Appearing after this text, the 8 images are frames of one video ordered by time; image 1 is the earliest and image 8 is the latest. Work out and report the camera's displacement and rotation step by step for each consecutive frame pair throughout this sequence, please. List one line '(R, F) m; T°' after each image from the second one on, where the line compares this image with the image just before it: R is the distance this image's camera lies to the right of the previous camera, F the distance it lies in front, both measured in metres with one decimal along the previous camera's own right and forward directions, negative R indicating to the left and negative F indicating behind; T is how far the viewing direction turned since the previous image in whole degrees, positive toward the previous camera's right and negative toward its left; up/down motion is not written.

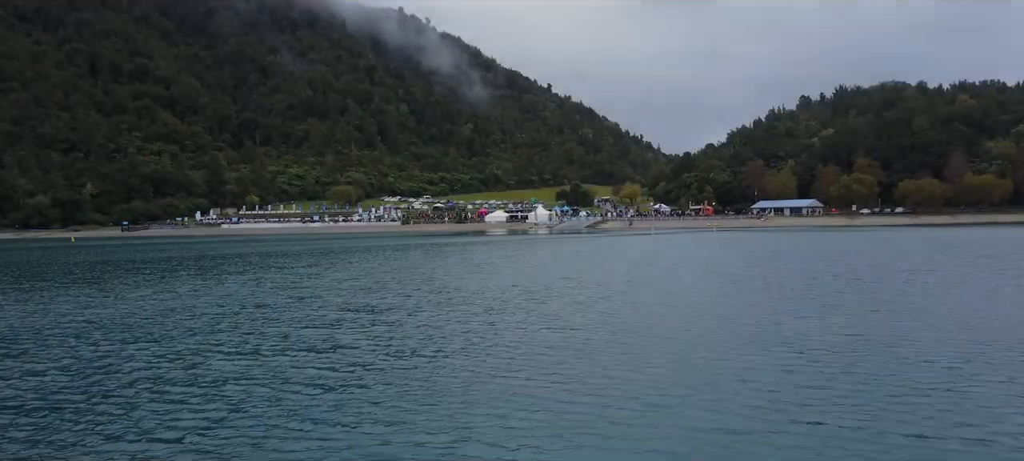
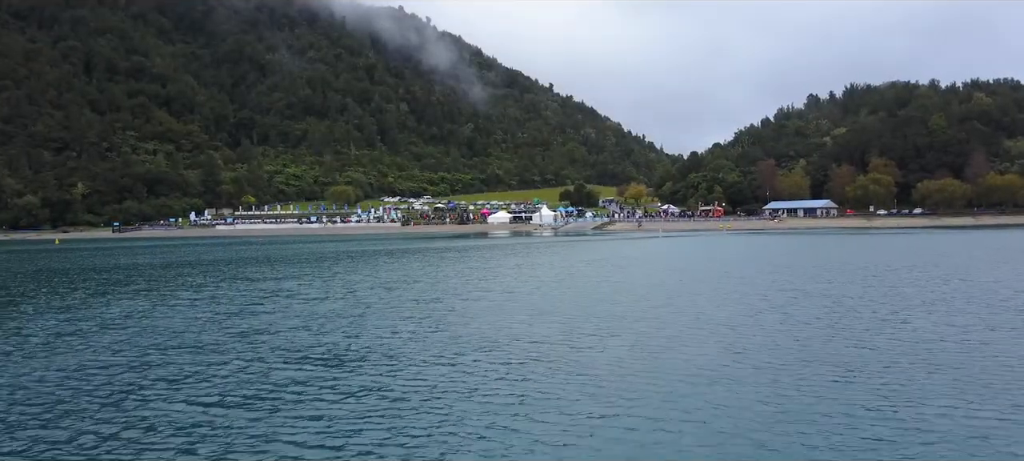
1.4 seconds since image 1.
(-0.4, +3.7) m; 0°
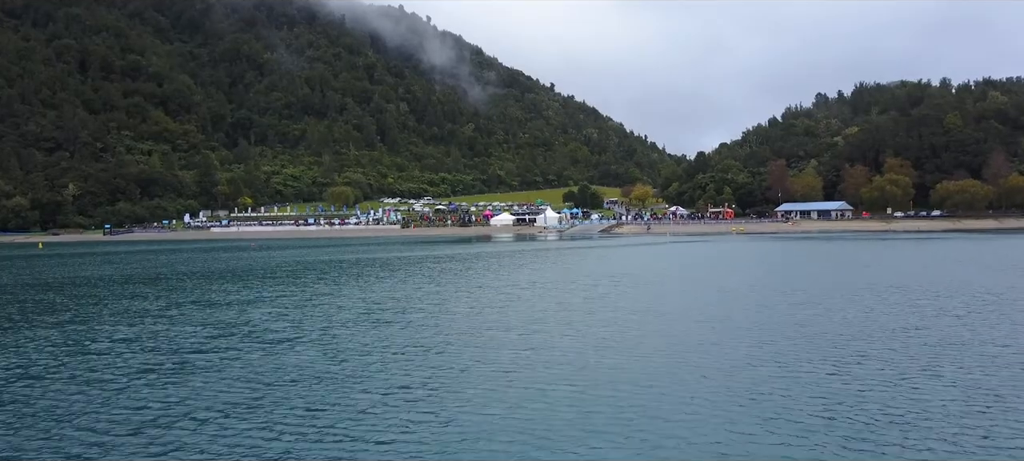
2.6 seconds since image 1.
(-0.5, +3.4) m; 0°
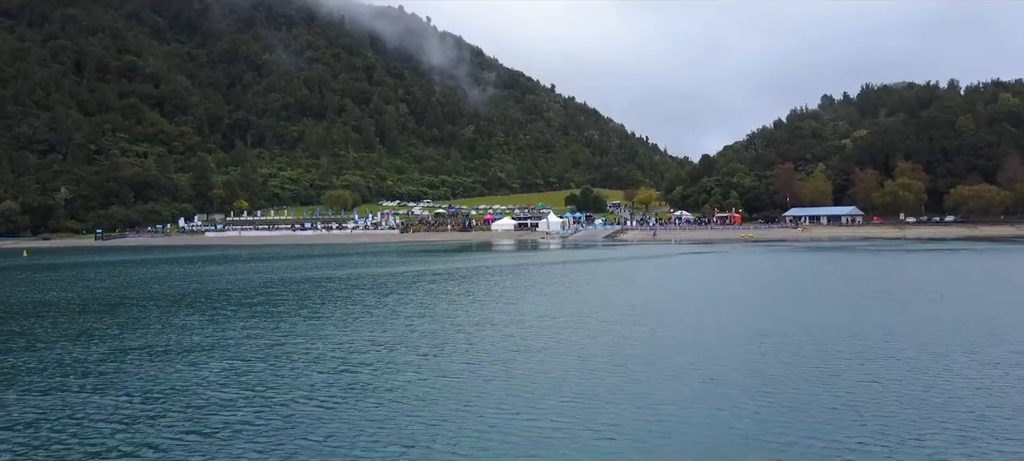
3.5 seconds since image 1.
(-0.2, +2.6) m; 0°
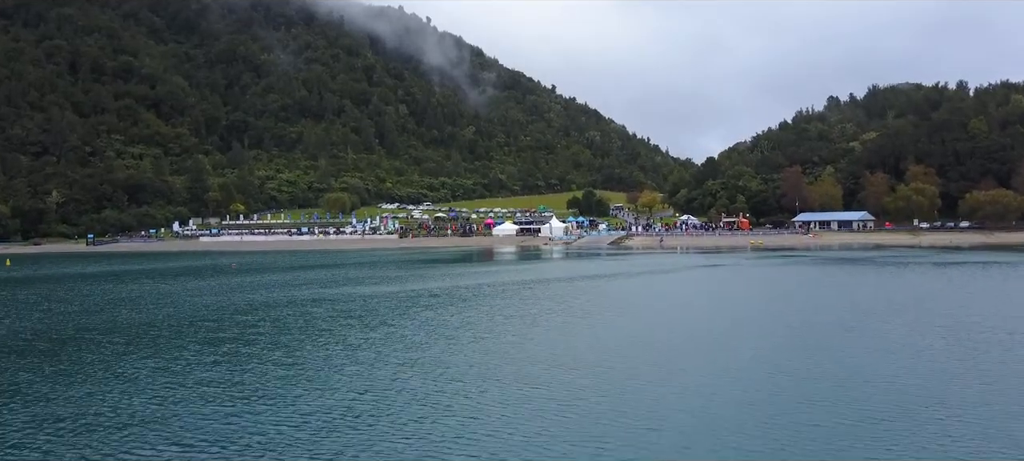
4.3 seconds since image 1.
(-0.2, +2.6) m; 0°
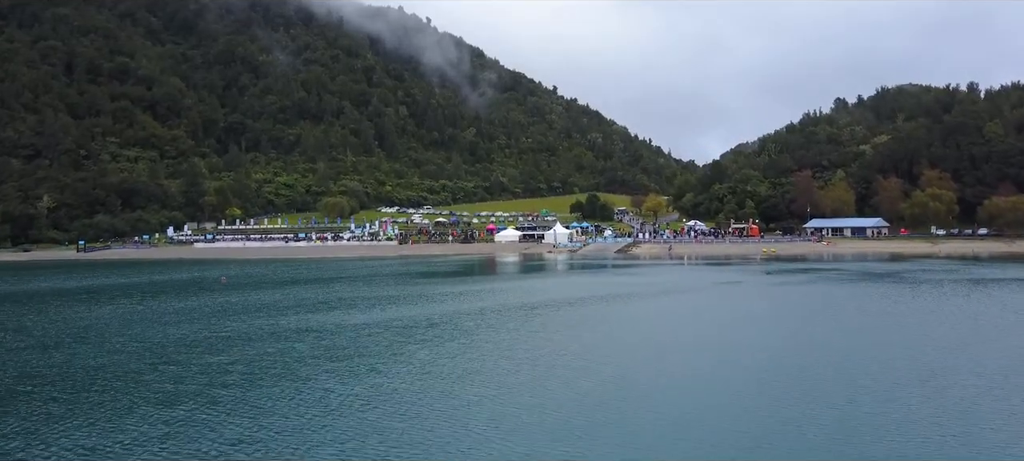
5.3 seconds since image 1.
(-0.3, +2.9) m; 0°
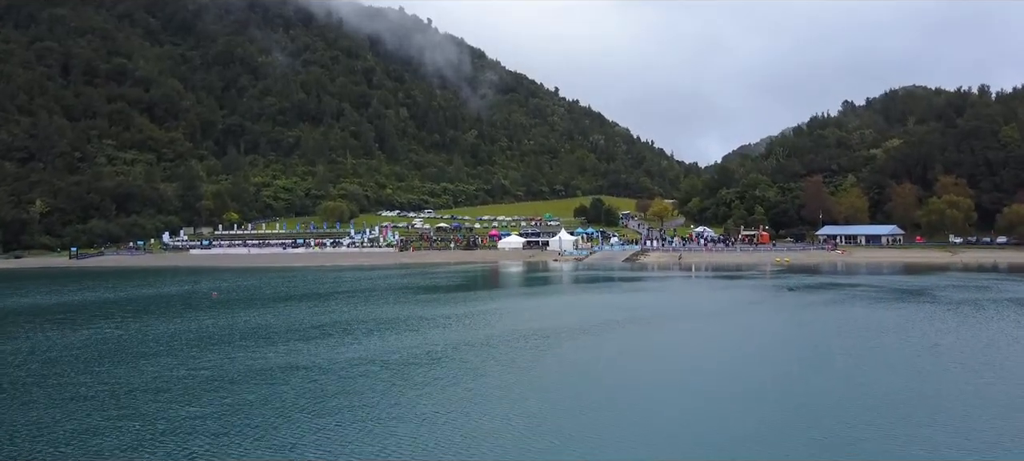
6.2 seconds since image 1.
(-0.4, +2.6) m; 0°
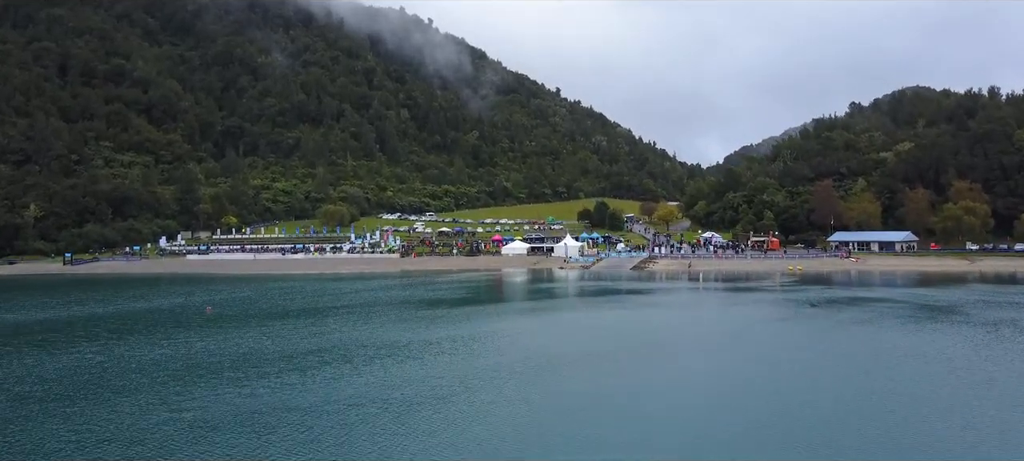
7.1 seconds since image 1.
(-0.4, +2.2) m; 0°
